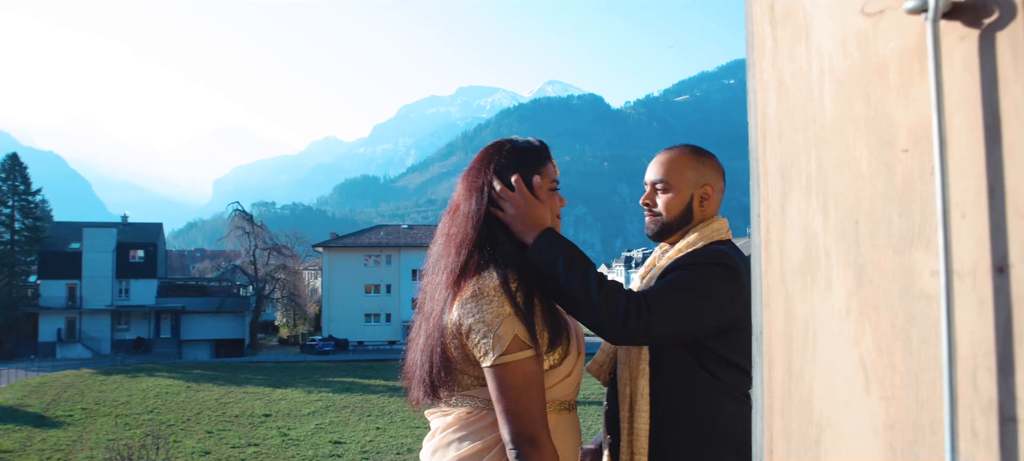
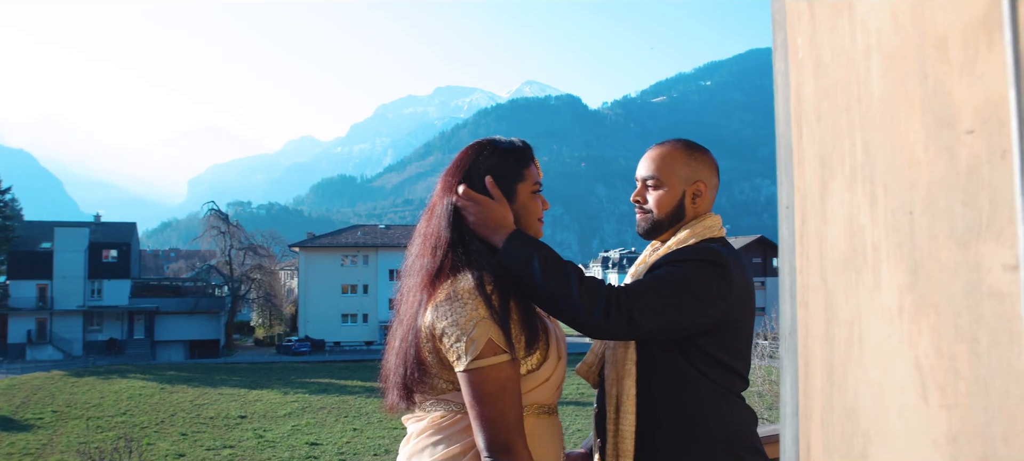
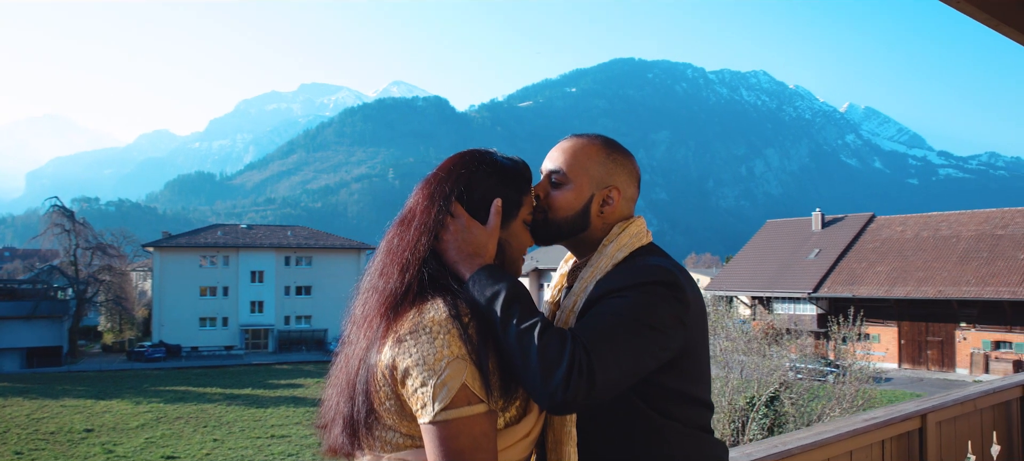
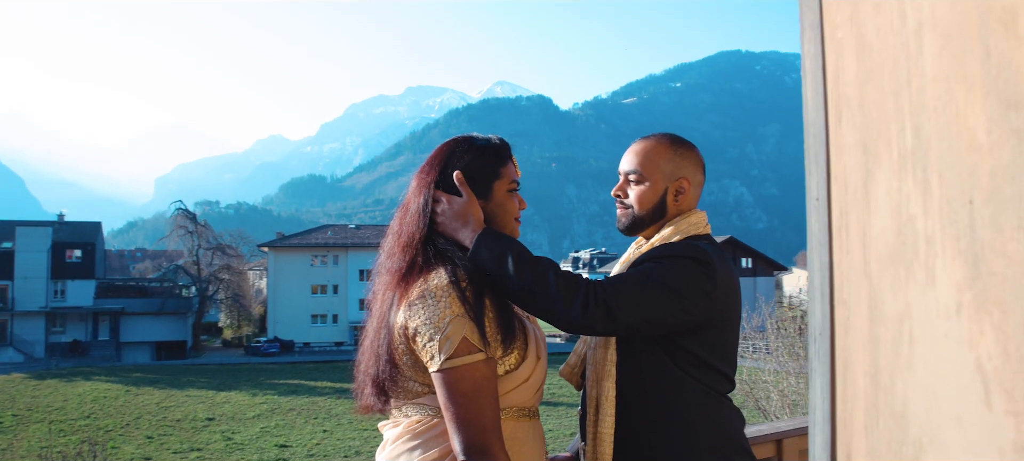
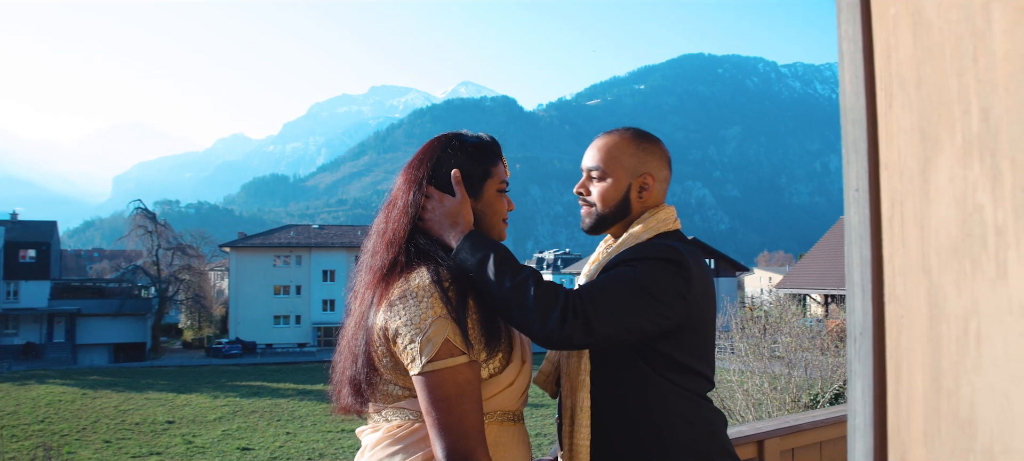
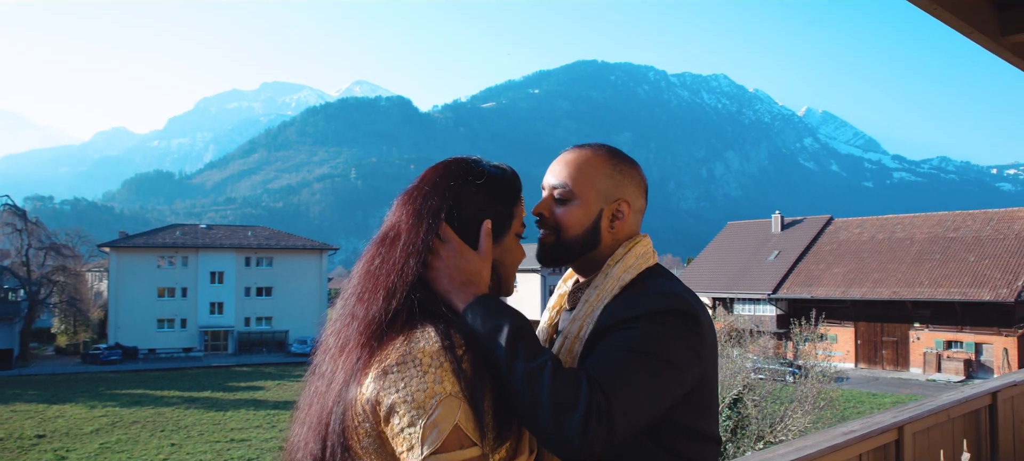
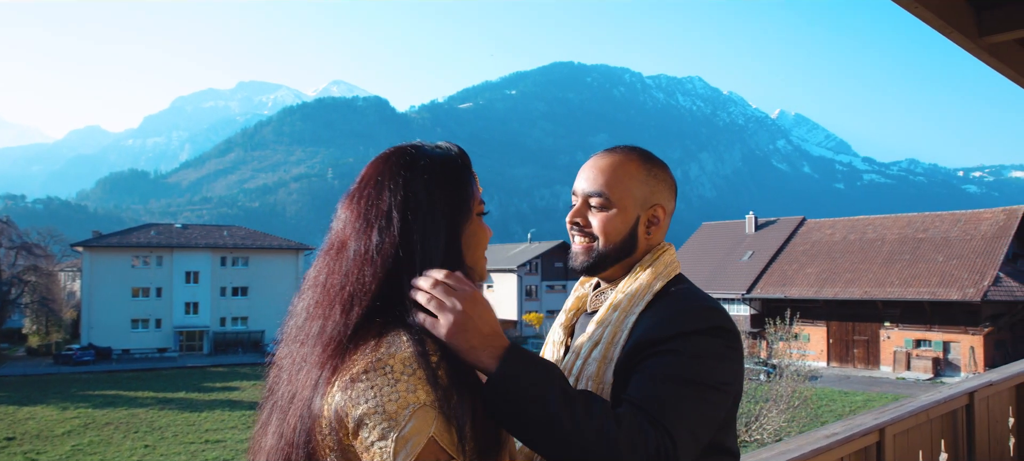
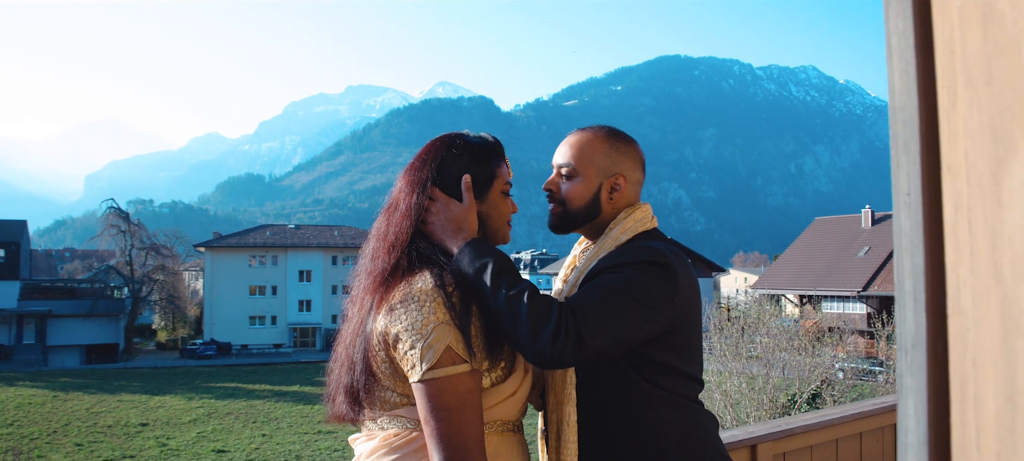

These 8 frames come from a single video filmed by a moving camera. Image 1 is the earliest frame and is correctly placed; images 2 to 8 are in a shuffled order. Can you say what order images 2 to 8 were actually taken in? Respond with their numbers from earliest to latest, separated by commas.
2, 4, 5, 8, 3, 6, 7
